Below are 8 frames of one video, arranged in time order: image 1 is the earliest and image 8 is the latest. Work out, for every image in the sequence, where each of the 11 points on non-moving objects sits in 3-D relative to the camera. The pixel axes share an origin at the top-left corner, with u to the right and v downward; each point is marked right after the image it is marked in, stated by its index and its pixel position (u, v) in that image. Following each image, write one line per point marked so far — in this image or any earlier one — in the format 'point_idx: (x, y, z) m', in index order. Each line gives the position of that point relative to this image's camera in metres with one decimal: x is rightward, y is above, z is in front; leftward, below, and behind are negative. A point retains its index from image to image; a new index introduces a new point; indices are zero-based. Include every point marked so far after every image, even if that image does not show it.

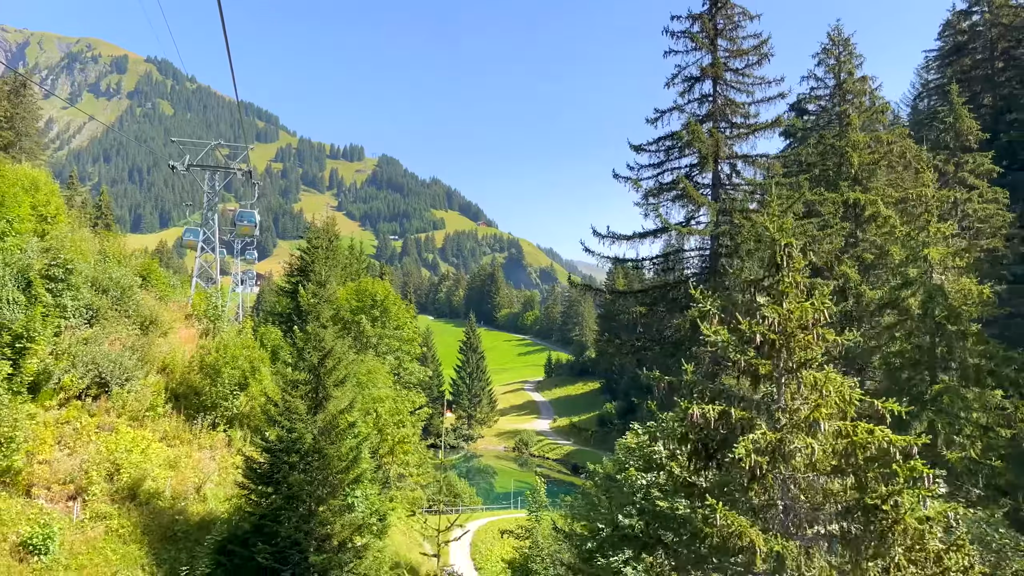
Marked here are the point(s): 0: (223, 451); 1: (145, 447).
0: (-10.6, -5.9, +18.9) m
1: (-11.7, -5.1, +16.6) m
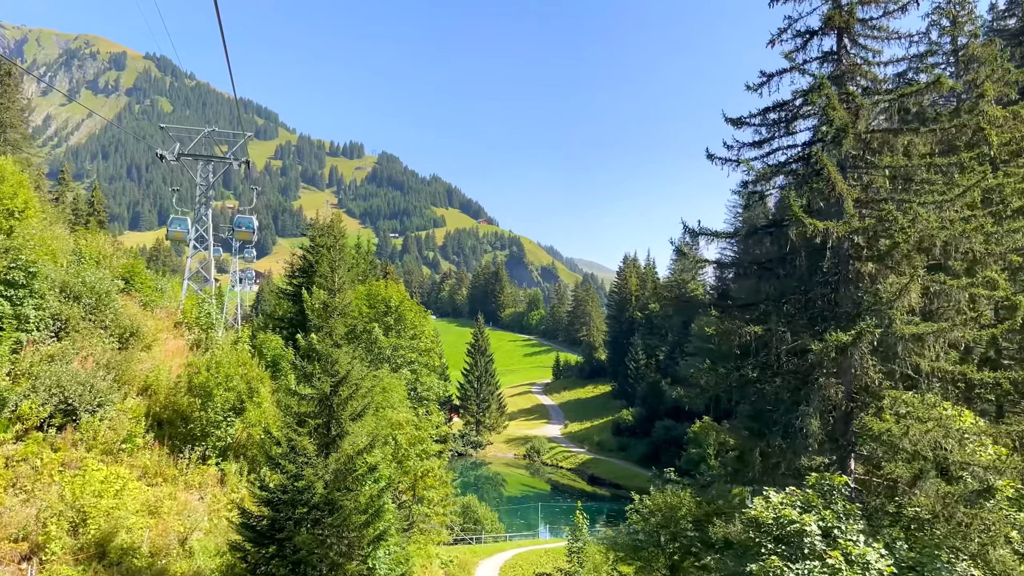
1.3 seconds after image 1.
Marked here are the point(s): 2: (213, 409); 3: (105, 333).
0: (-9.2, -6.2, +16.0) m
1: (-10.3, -5.3, +13.7) m
2: (-9.4, -3.8, +16.3) m
3: (-13.7, -1.5, +17.3) m
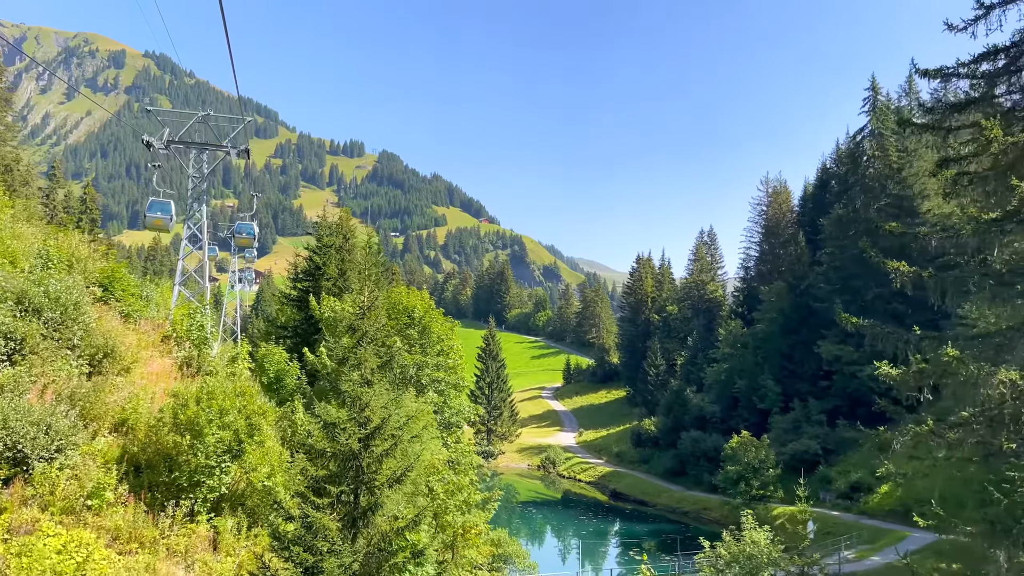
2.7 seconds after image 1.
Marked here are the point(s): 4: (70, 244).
0: (-7.6, -6.5, +12.8) m
1: (-8.6, -5.6, +10.5) m
2: (-7.8, -4.1, +13.0) m
3: (-12.0, -1.8, +14.1) m
4: (-16.2, +1.6, +18.9) m
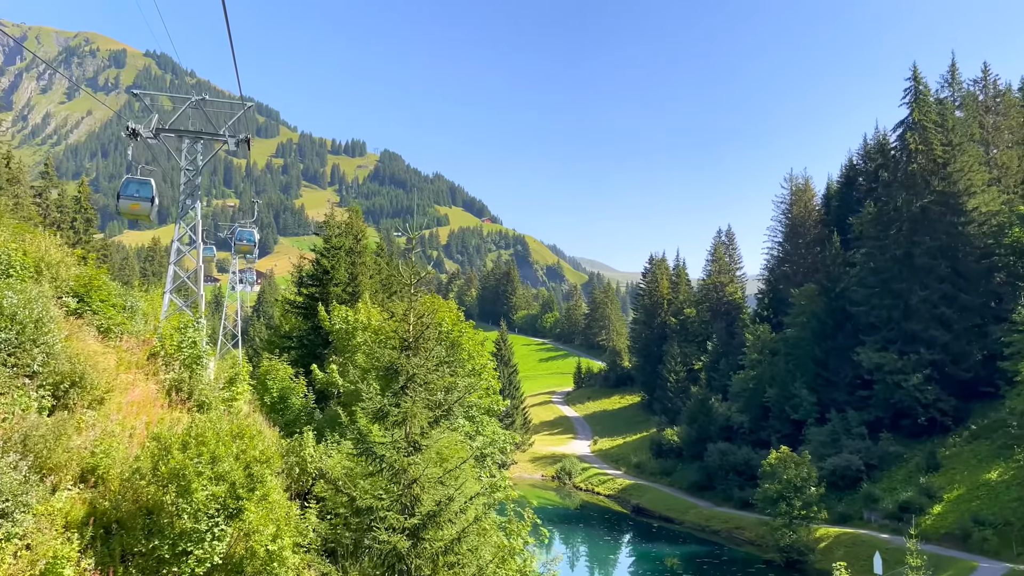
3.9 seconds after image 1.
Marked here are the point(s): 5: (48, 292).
0: (-6.2, -6.8, +10.0) m
1: (-7.3, -5.9, +7.7) m
2: (-6.4, -4.4, +10.3) m
3: (-10.6, -2.1, +11.4) m
4: (-14.8, +1.3, +16.2) m
5: (-12.5, -0.1, +14.0) m
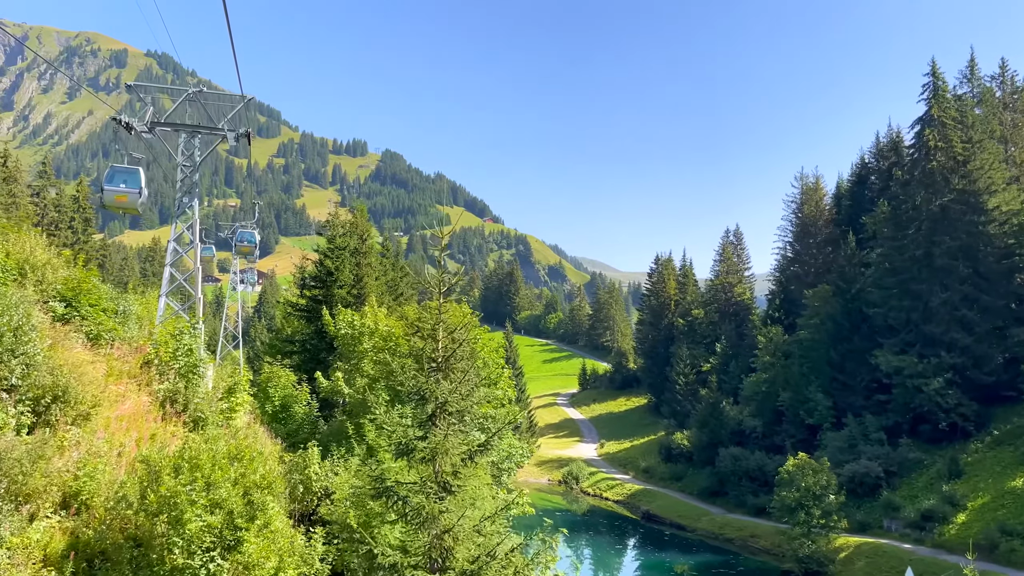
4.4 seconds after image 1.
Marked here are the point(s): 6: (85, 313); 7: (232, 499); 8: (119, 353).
0: (-5.6, -6.9, +8.9) m
1: (-6.7, -6.0, +6.7) m
2: (-5.9, -4.5, +9.2) m
3: (-10.1, -2.2, +10.3) m
4: (-14.3, +1.2, +15.1) m
5: (-12.0, -0.2, +12.9) m
6: (-12.4, -0.8, +15.0) m
7: (-5.3, -4.0, +9.7) m
8: (-11.1, -1.9, +14.7) m
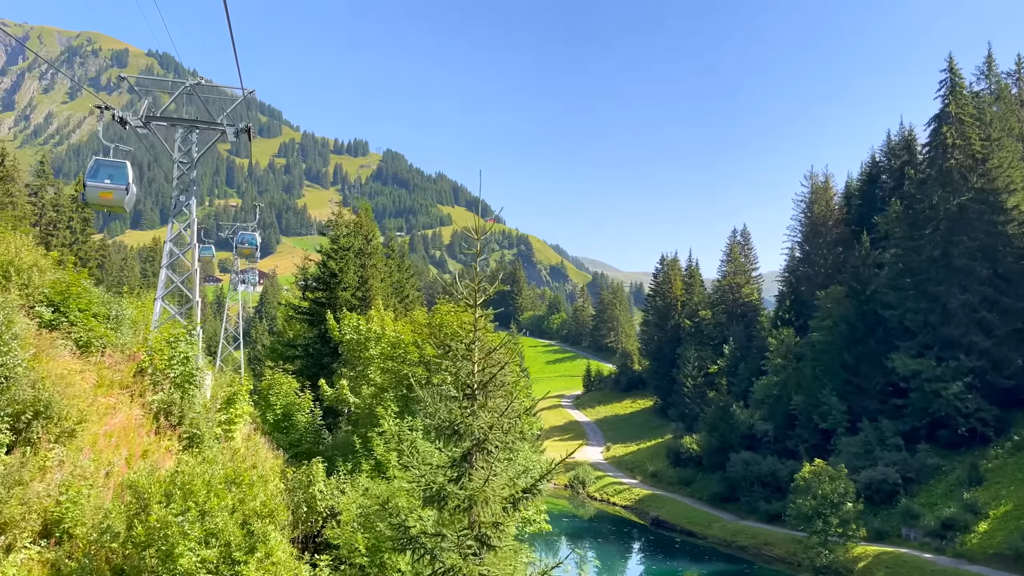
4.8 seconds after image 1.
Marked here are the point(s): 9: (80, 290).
0: (-5.2, -7.0, +8.0) m
1: (-6.3, -6.1, +5.7) m
2: (-5.4, -4.6, +8.3) m
3: (-9.6, -2.3, +9.4) m
4: (-13.8, +1.1, +14.2) m
5: (-11.5, -0.3, +12.0) m
6: (-11.9, -0.9, +14.1) m
7: (-4.8, -4.1, +8.8) m
8: (-10.7, -2.0, +13.8) m
9: (-12.7, 0.0, +15.3) m
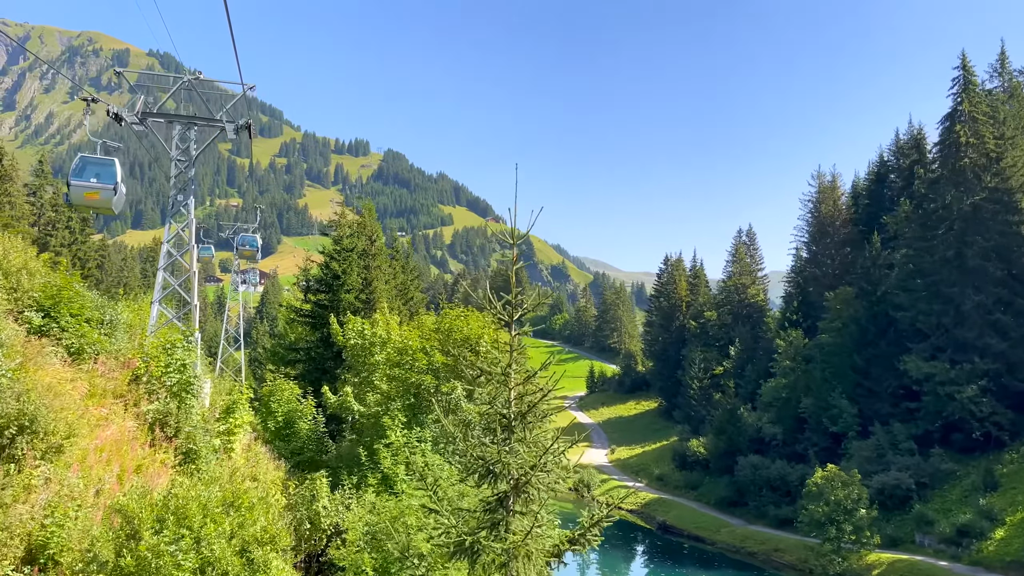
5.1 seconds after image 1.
0: (-4.8, -7.1, +7.3) m
1: (-5.9, -6.2, +5.0) m
2: (-5.1, -4.8, +7.6) m
3: (-9.3, -2.4, +8.7) m
4: (-13.5, +1.0, +13.5) m
5: (-11.2, -0.4, +11.3) m
6: (-11.6, -1.0, +13.4) m
7: (-4.5, -4.2, +8.1) m
8: (-10.3, -2.1, +13.1) m
9: (-12.4, -0.1, +14.6) m
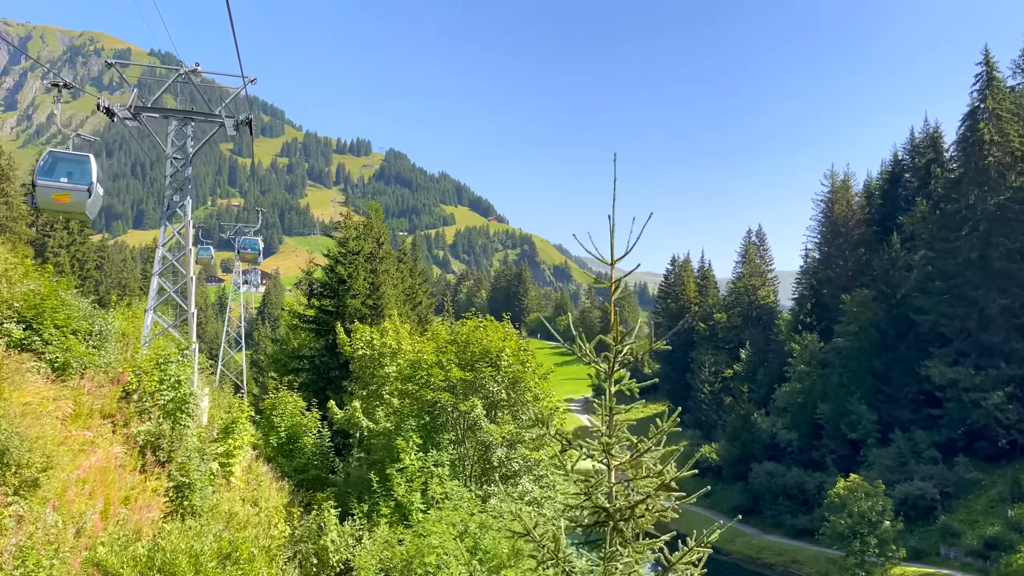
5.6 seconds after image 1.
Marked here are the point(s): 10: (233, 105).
0: (-4.3, -7.3, +6.2) m
1: (-5.4, -6.4, +3.9) m
2: (-4.5, -5.0, +6.5) m
3: (-8.7, -2.6, +7.6) m
4: (-12.9, +0.8, +12.4) m
5: (-10.6, -0.6, +10.2) m
6: (-11.0, -1.2, +12.3) m
7: (-3.9, -4.4, +7.0) m
8: (-9.7, -2.3, +12.0) m
9: (-11.8, -0.3, +13.5) m
10: (-10.6, +6.8, +19.7) m
